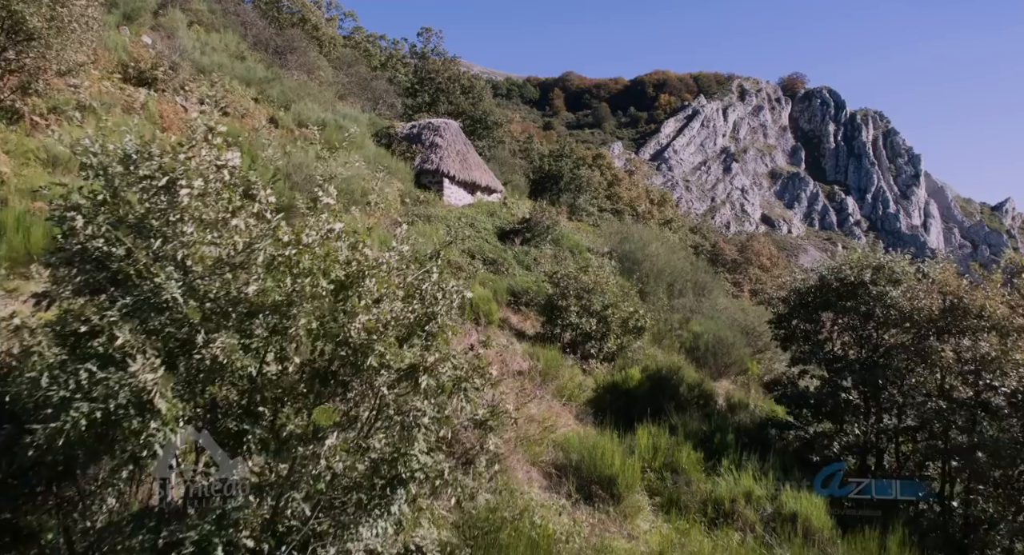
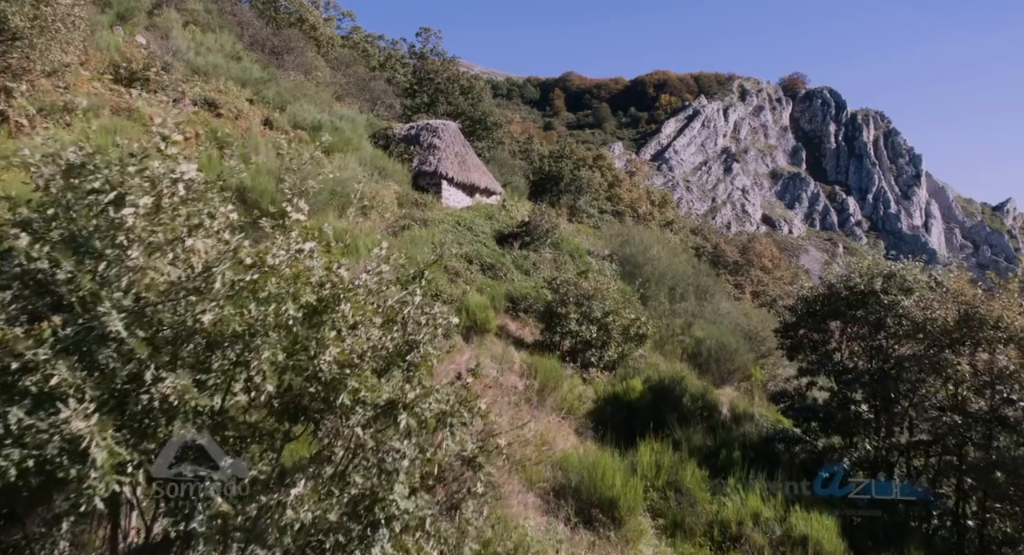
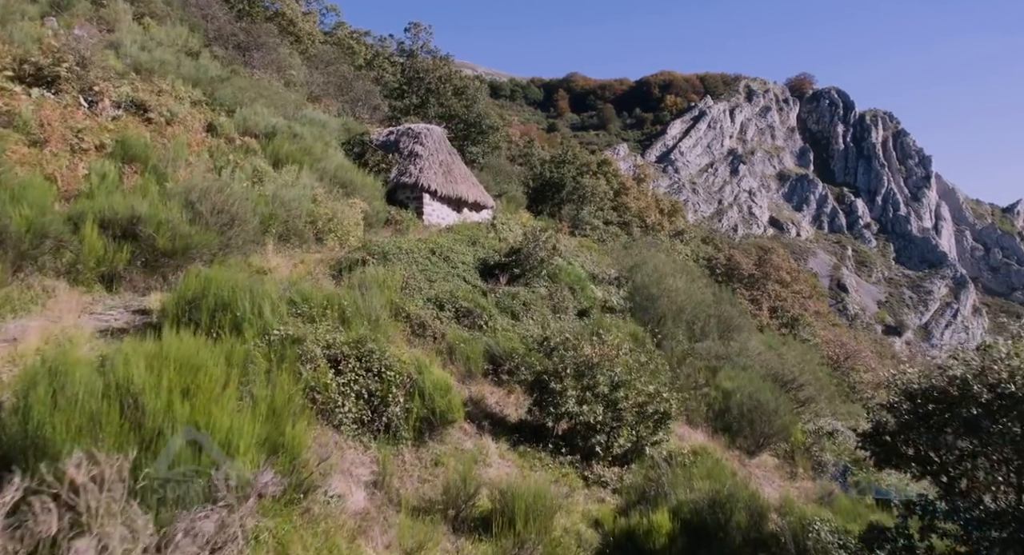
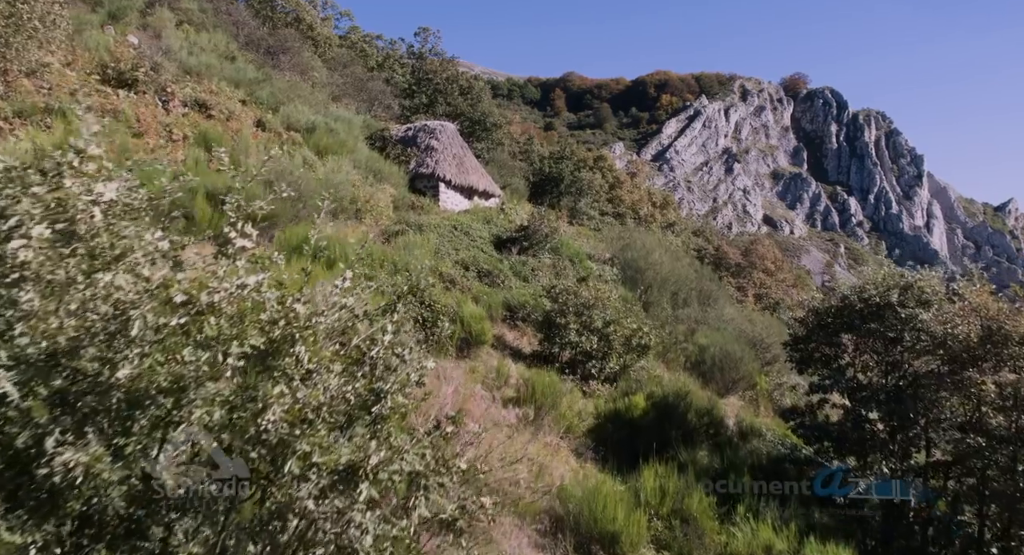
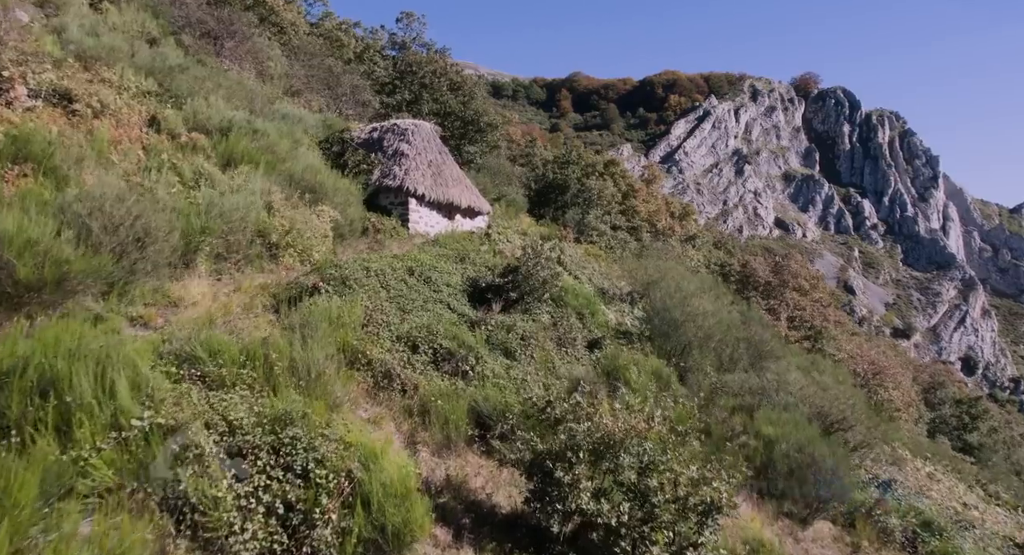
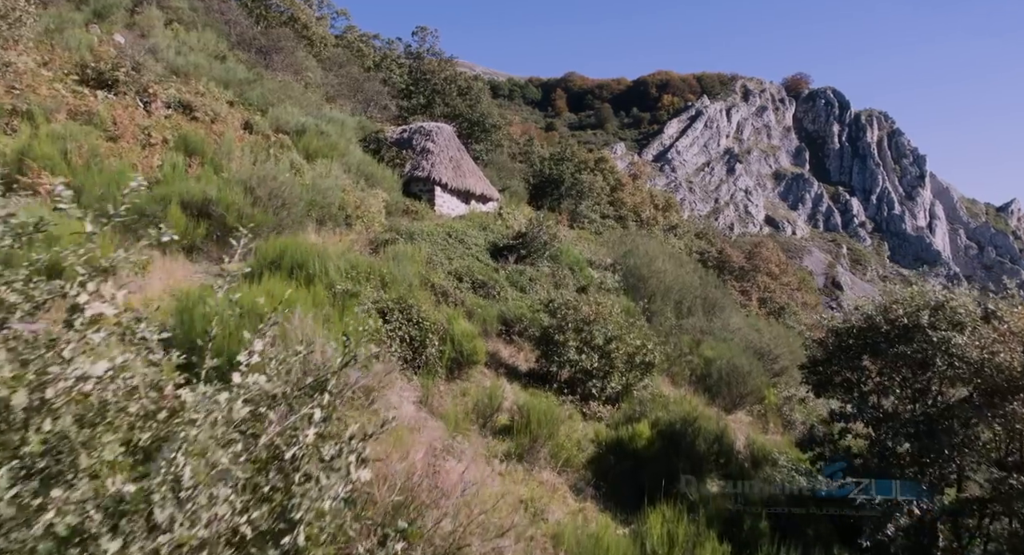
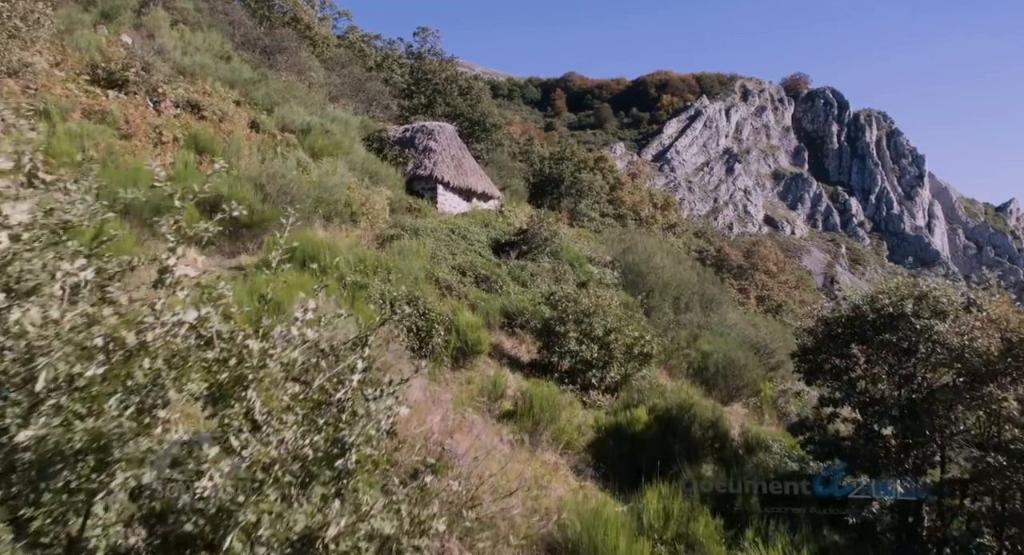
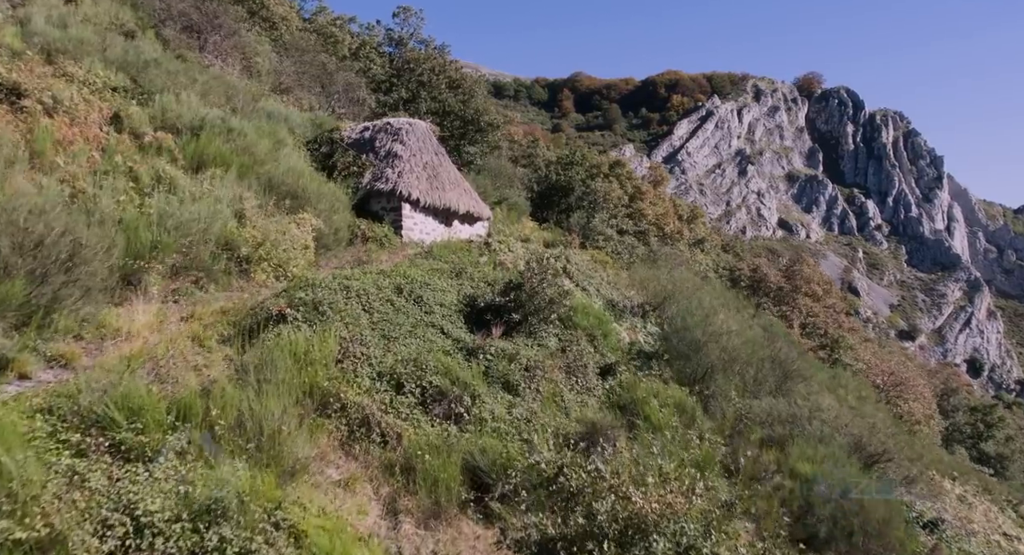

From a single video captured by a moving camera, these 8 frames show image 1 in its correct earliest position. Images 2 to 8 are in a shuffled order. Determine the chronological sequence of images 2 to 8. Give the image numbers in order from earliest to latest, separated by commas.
2, 4, 7, 6, 3, 5, 8
